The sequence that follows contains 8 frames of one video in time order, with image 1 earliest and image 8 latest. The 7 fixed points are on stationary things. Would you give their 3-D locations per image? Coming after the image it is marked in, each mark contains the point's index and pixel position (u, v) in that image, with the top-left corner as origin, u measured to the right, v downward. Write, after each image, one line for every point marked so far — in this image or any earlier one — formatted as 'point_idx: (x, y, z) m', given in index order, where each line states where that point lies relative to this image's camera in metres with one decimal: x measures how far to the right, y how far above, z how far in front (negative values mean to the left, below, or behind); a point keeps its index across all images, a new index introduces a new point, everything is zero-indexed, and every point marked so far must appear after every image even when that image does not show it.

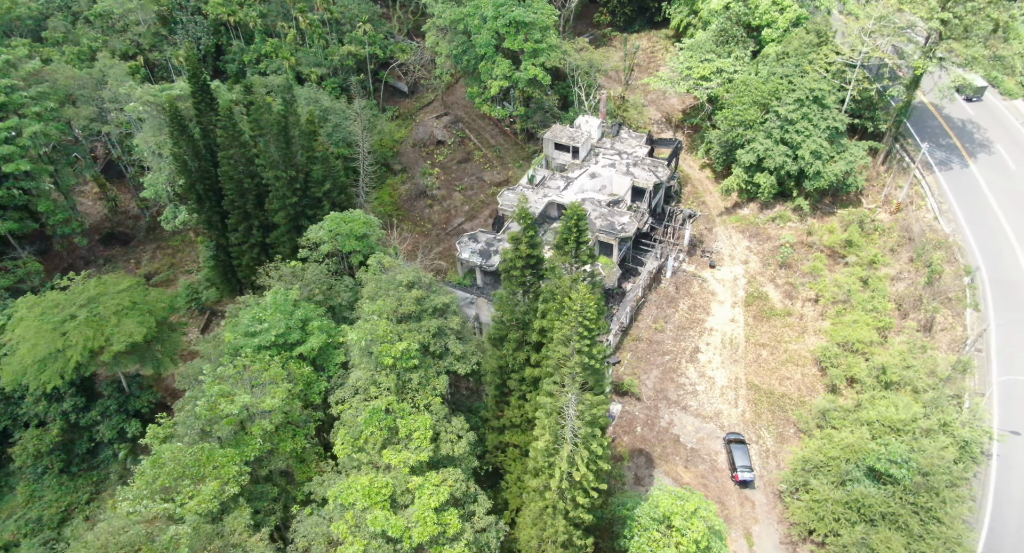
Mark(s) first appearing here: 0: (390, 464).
0: (-3.2, -5.2, +19.0) m
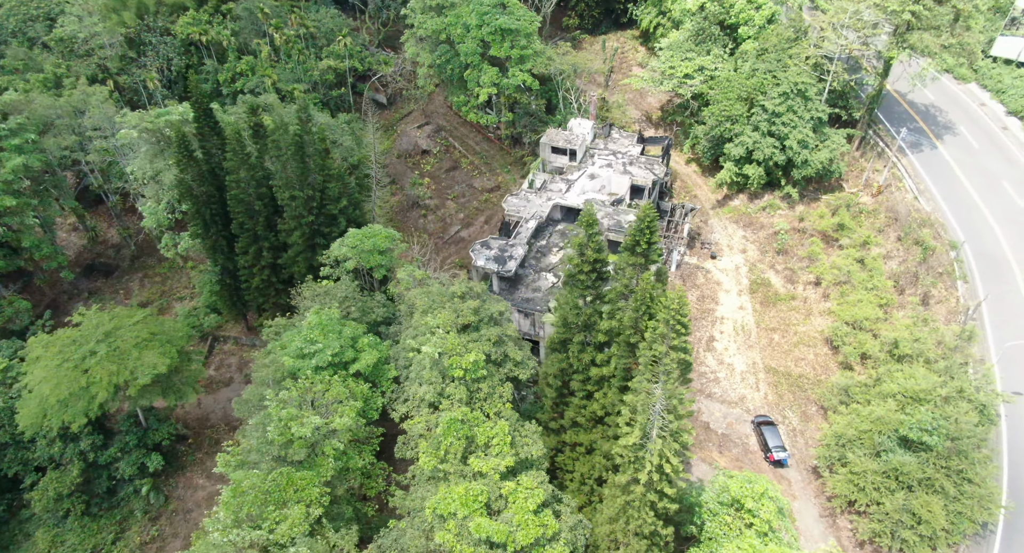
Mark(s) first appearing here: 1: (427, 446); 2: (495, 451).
0: (-0.9, -5.5, +19.3) m
1: (-2.4, -4.9, +19.9) m
2: (-0.5, -5.0, +19.6) m
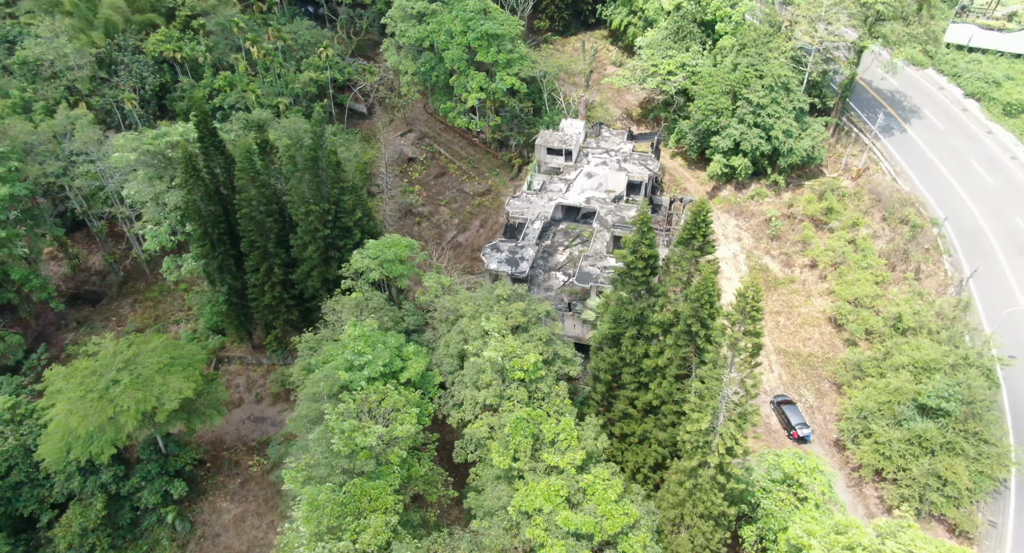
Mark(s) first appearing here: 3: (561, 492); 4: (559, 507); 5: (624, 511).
0: (+1.2, -5.5, +19.8) m
1: (-0.4, -5.0, +20.3) m
2: (+1.6, -5.0, +20.2) m
3: (+1.4, -5.9, +18.7) m
4: (+1.3, -6.2, +18.5) m
5: (+3.1, -6.4, +18.5) m
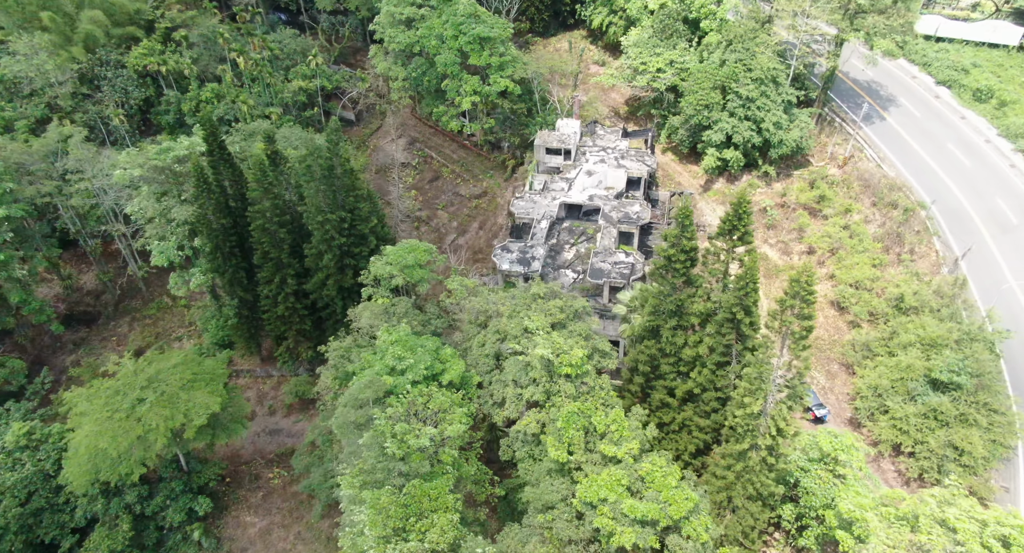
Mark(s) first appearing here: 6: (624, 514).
0: (+2.9, -5.4, +20.3) m
1: (+1.3, -5.0, +20.8) m
2: (+3.2, -4.9, +20.7) m
3: (+3.1, -5.8, +19.2) m
4: (+3.1, -6.1, +19.1) m
5: (+4.9, -6.1, +19.1) m
6: (+3.1, -6.5, +18.7) m
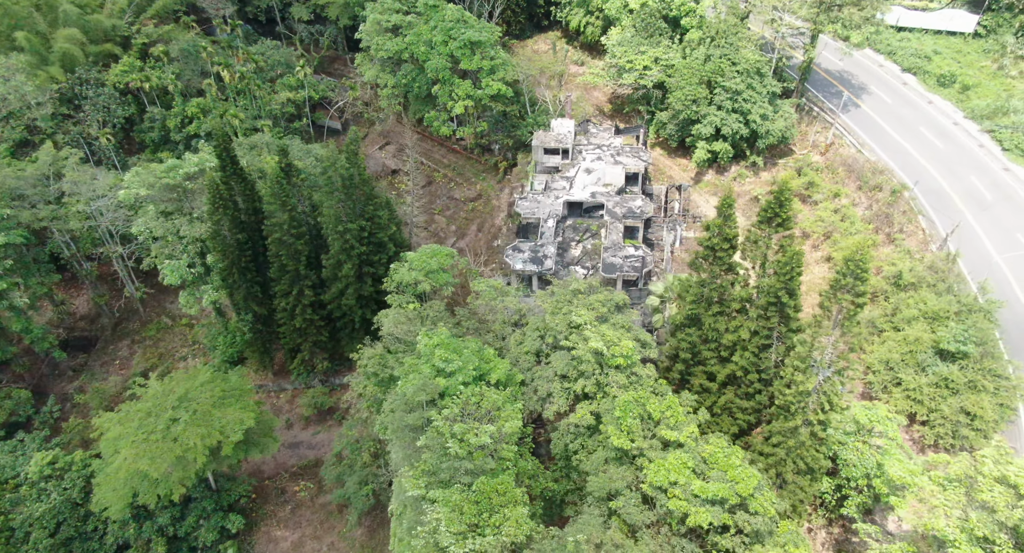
0: (+4.9, -5.1, +21.1) m
1: (+3.2, -4.8, +21.5) m
2: (+5.1, -4.6, +21.6) m
3: (+5.2, -5.5, +20.0) m
4: (+5.2, -5.8, +19.9) m
5: (+6.9, -5.8, +20.0) m
6: (+5.2, -6.2, +19.5) m
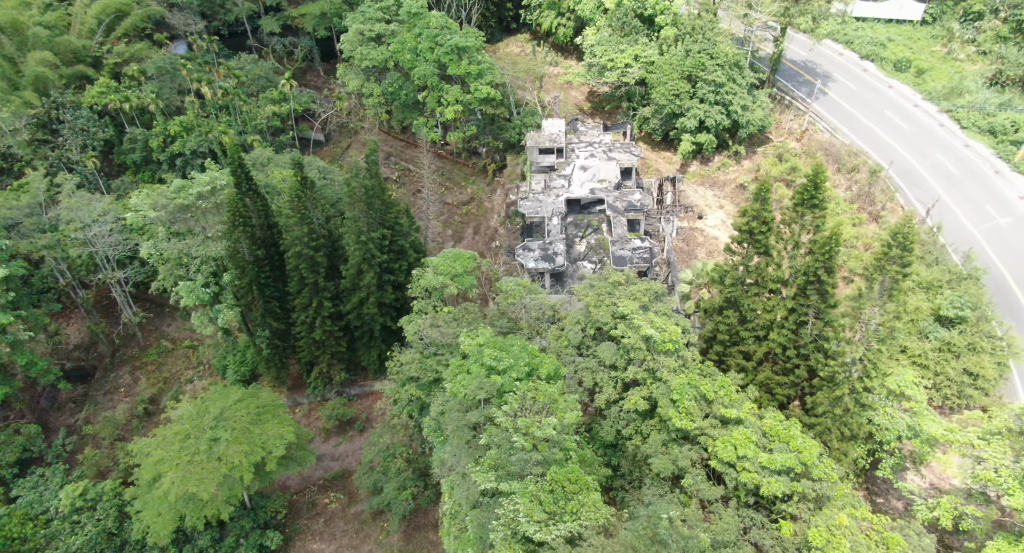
0: (+7.0, -4.6, +22.3) m
1: (+5.3, -4.4, +22.5) m
2: (+7.2, -4.1, +22.7) m
3: (+7.4, -5.0, +21.2) m
4: (+7.4, -5.3, +21.0) m
5: (+9.1, -5.2, +21.3) m
6: (+7.5, -5.7, +20.6) m
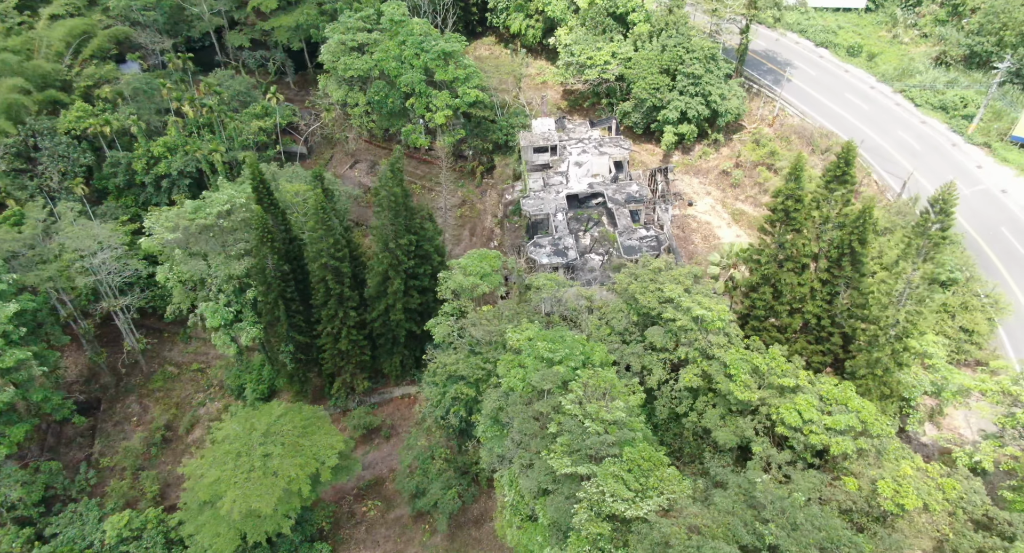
0: (+9.4, -3.8, +23.8) m
1: (+7.6, -3.8, +23.9) m
2: (+9.5, -3.3, +24.3) m
3: (+9.9, -4.2, +22.8) m
4: (+9.9, -4.5, +22.6) m
5: (+11.6, -4.2, +23.0) m
6: (+10.1, -4.9, +22.2) m
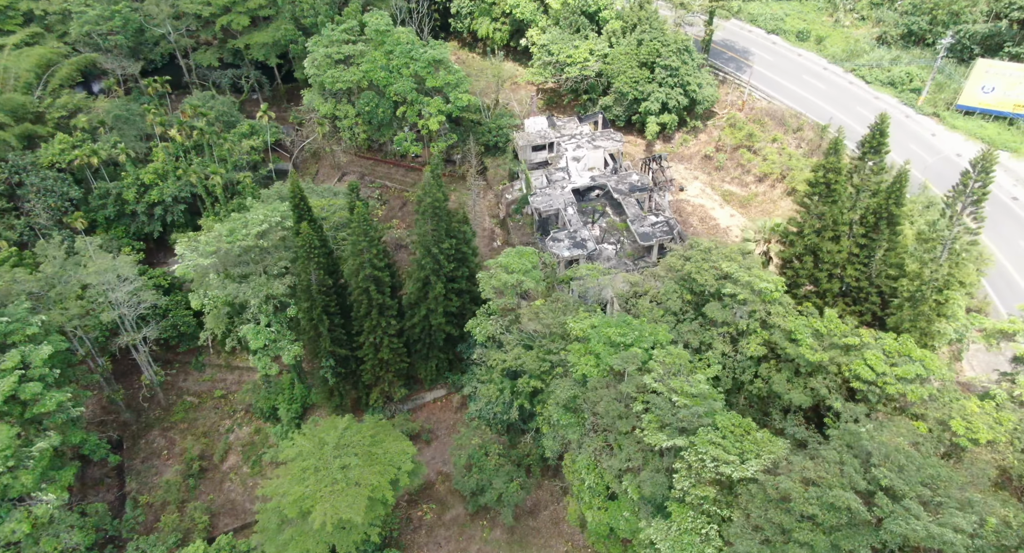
0: (+12.5, -2.7, +25.9) m
1: (+10.8, -2.7, +25.9) m
2: (+12.5, -2.1, +26.4) m
3: (+13.1, -2.9, +25.0) m
4: (+13.2, -3.2, +24.8) m
5: (+14.8, -2.8, +25.4) m
6: (+13.4, -3.6, +24.4) m
